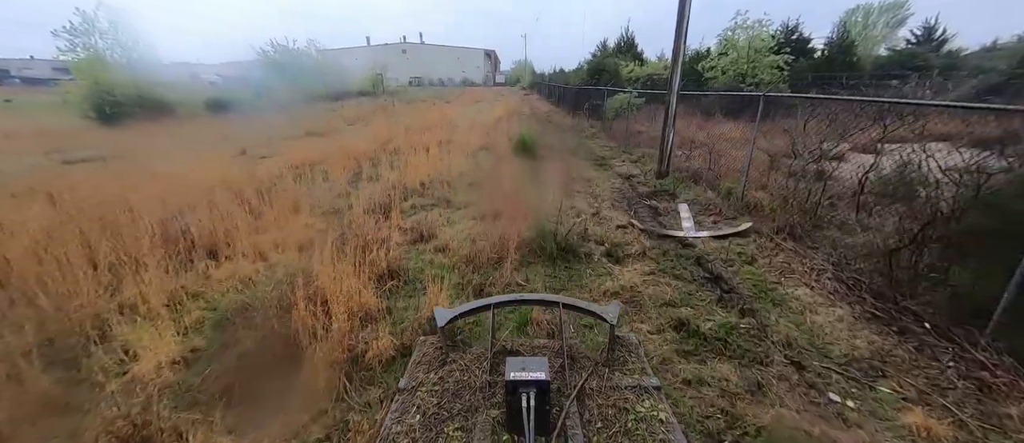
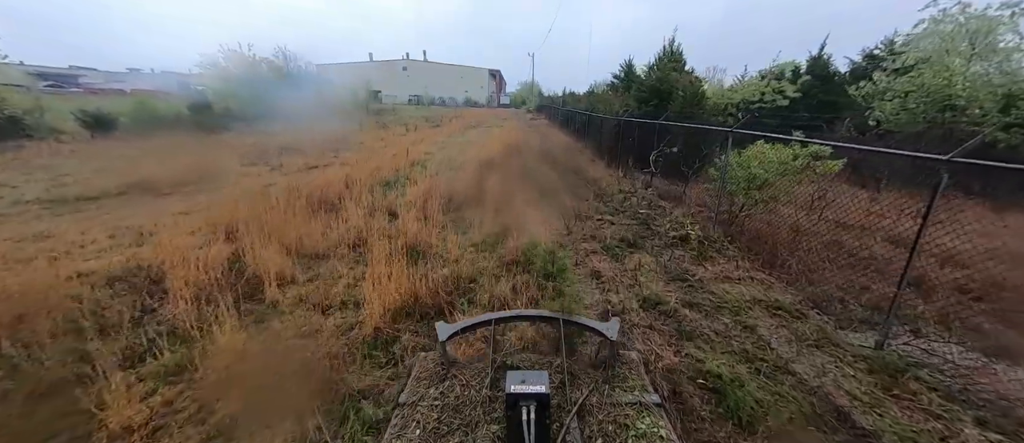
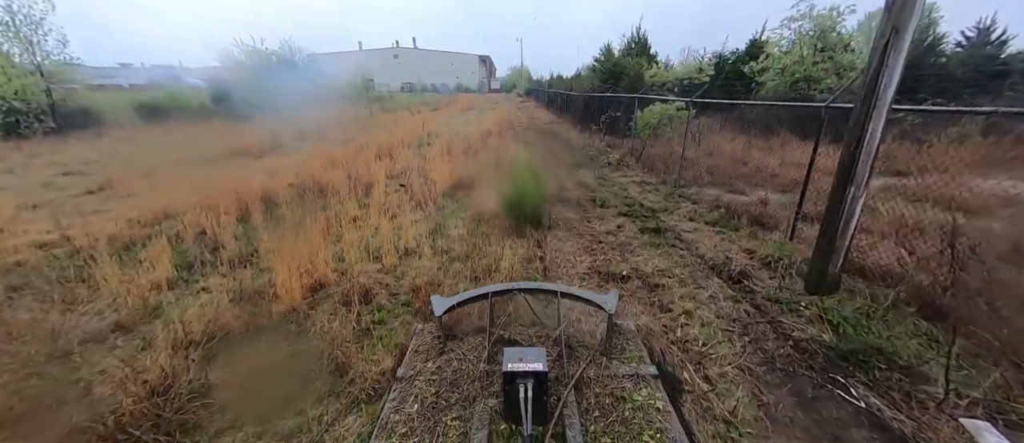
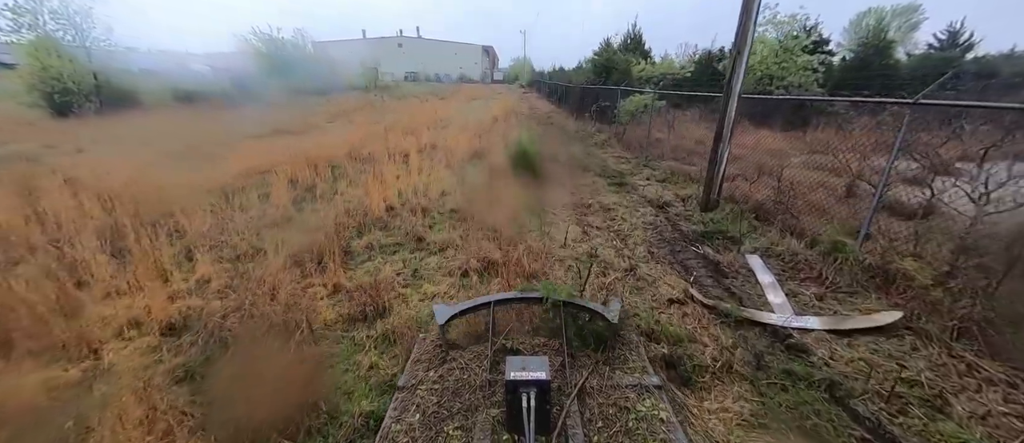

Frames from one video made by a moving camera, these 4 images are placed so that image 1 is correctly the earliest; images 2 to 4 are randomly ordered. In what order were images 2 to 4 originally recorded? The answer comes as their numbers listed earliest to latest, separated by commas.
4, 3, 2
